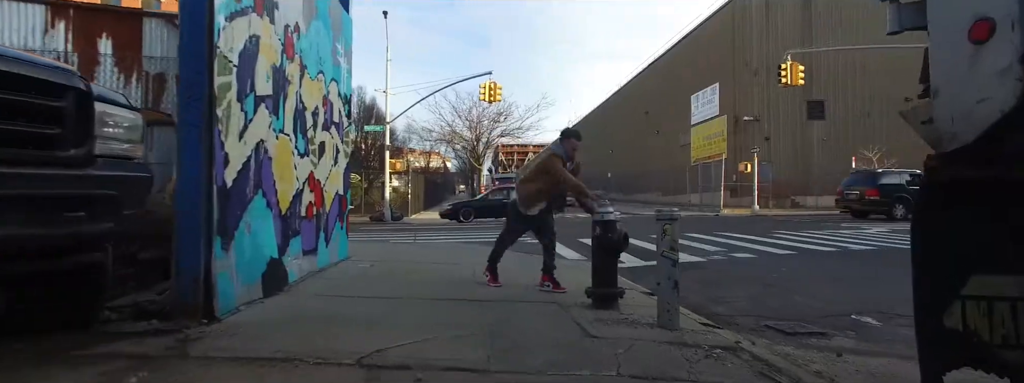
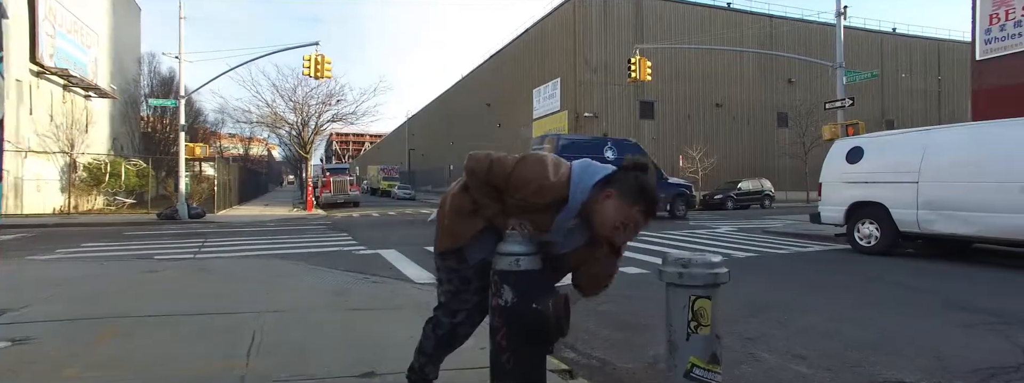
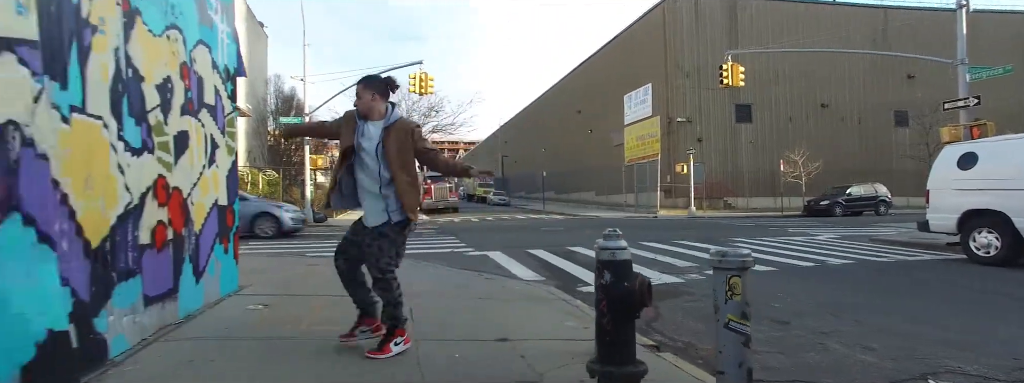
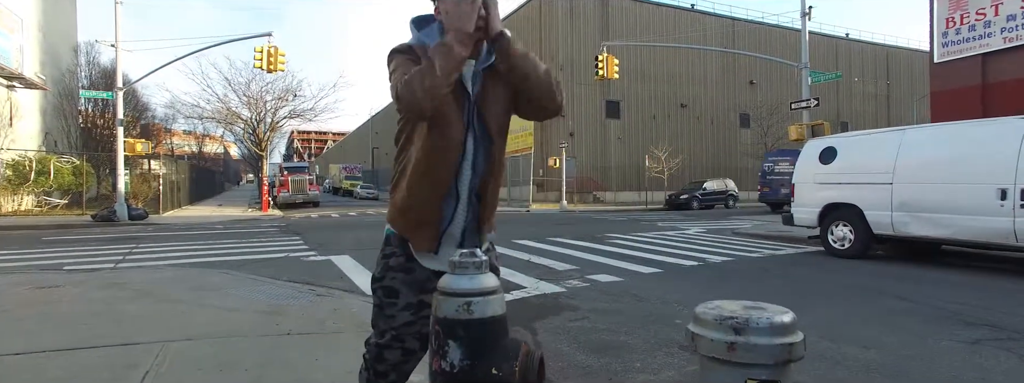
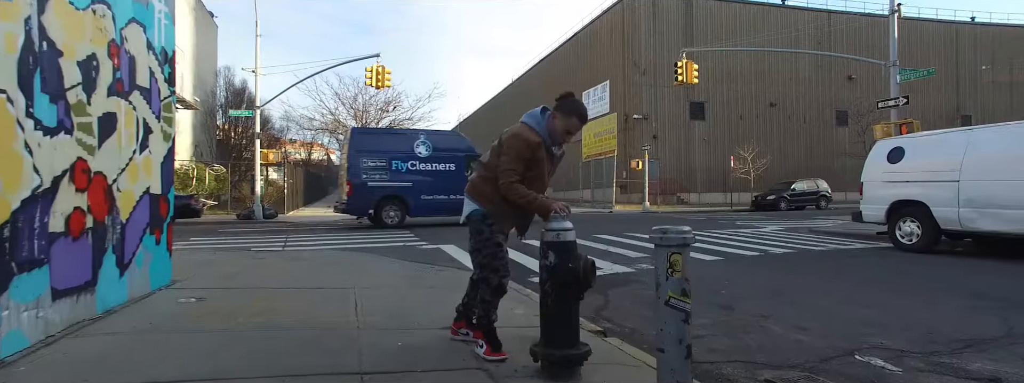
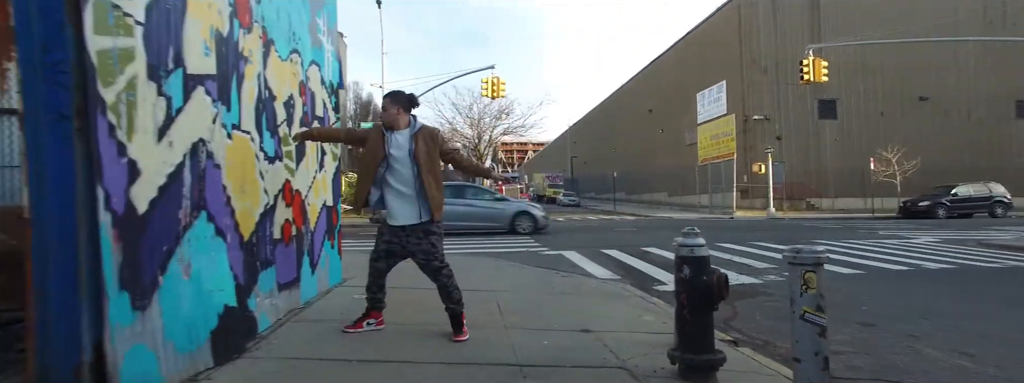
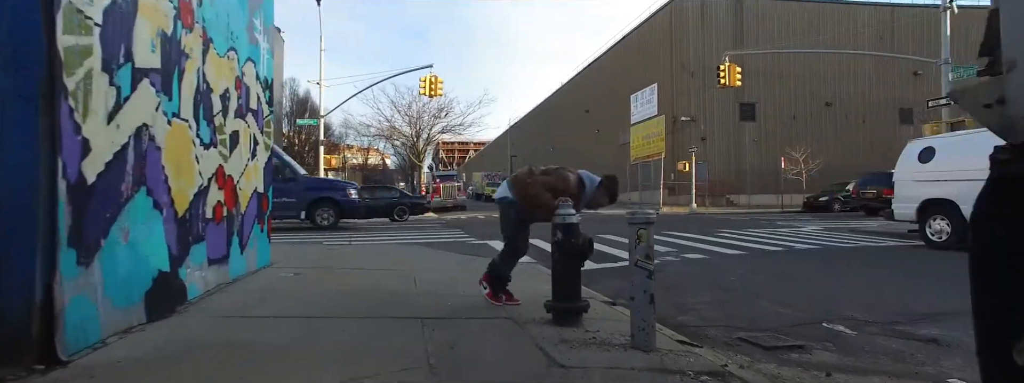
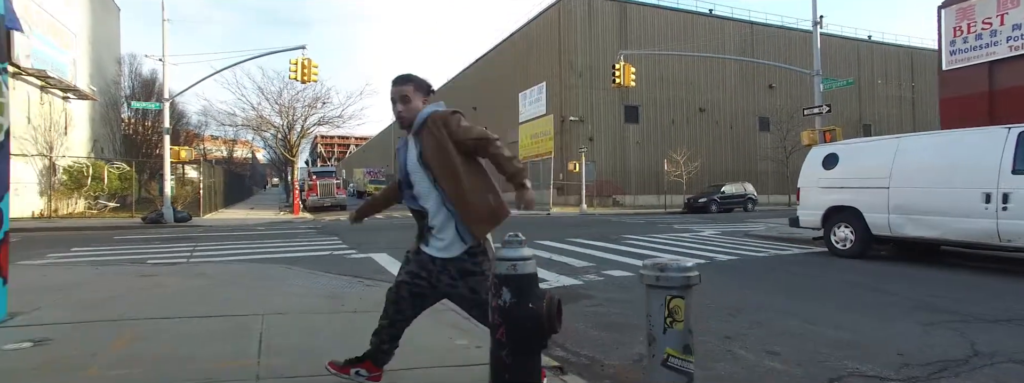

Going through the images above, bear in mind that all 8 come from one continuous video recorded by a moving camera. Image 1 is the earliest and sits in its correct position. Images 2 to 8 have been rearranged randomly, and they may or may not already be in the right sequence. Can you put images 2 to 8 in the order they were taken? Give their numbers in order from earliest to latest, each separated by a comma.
7, 5, 2, 4, 8, 3, 6
